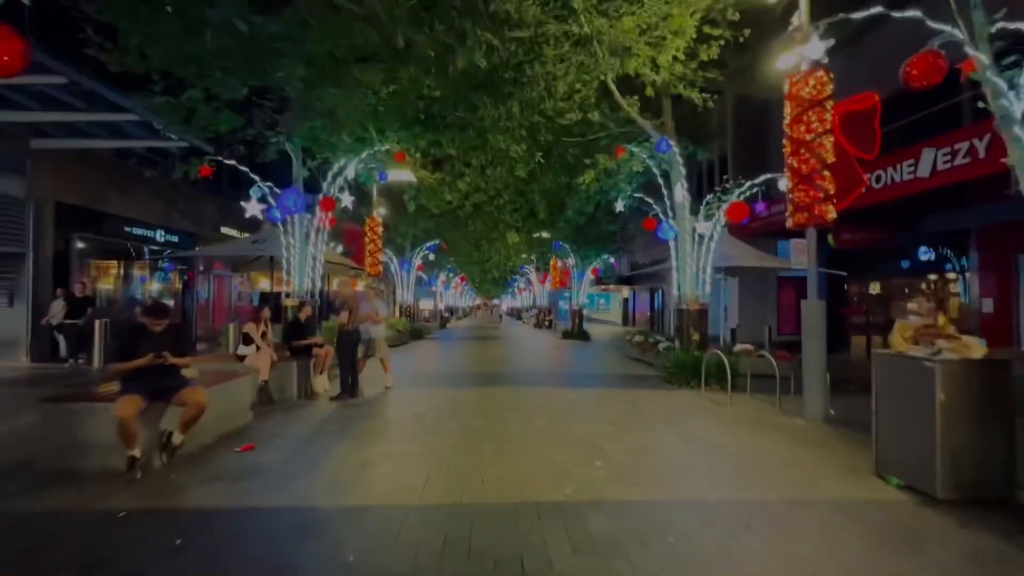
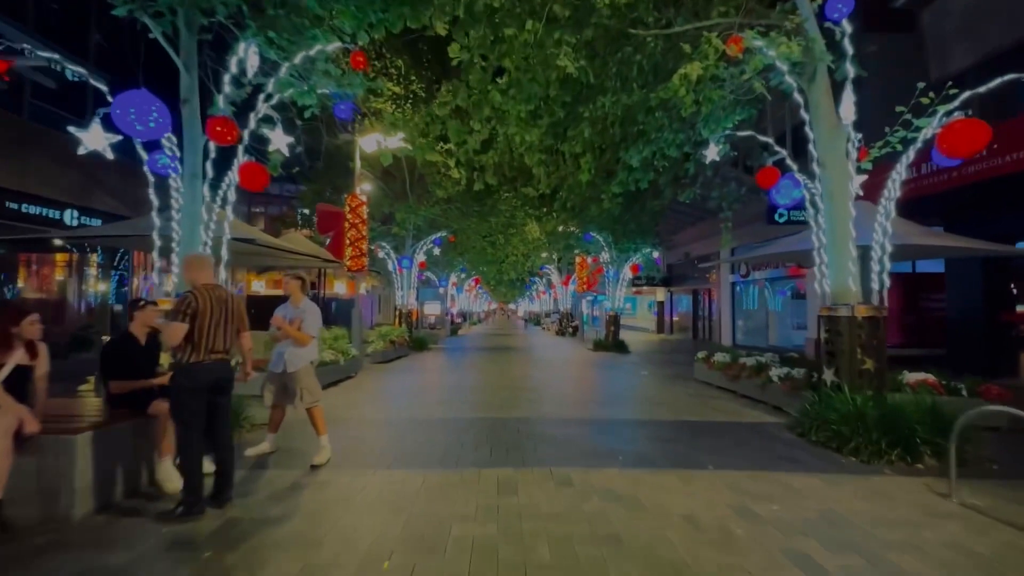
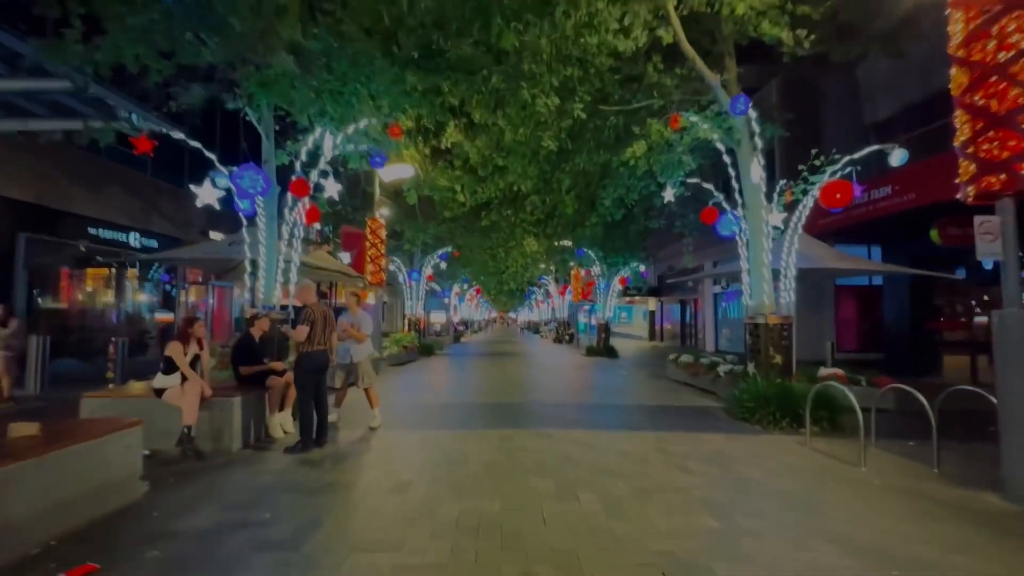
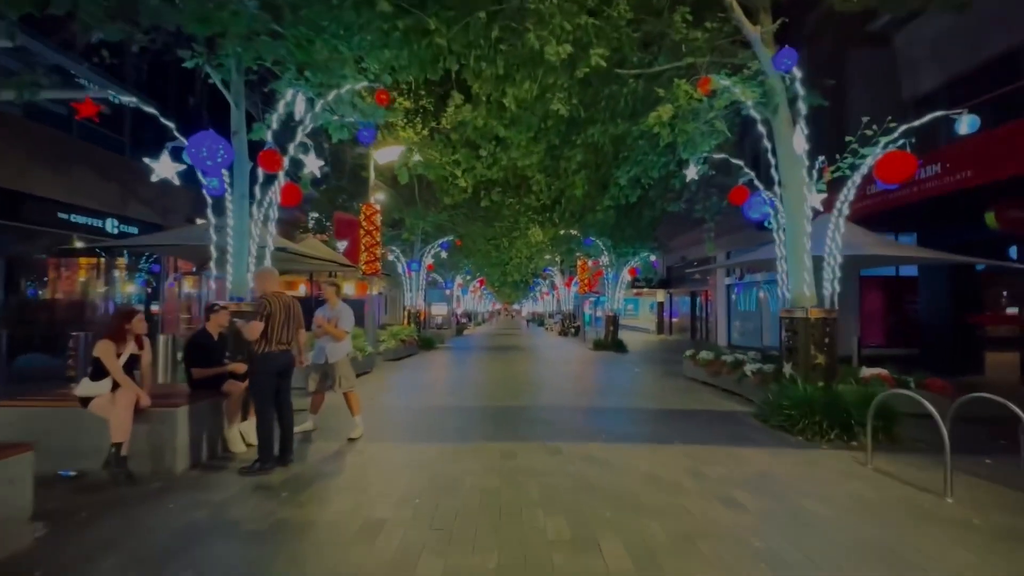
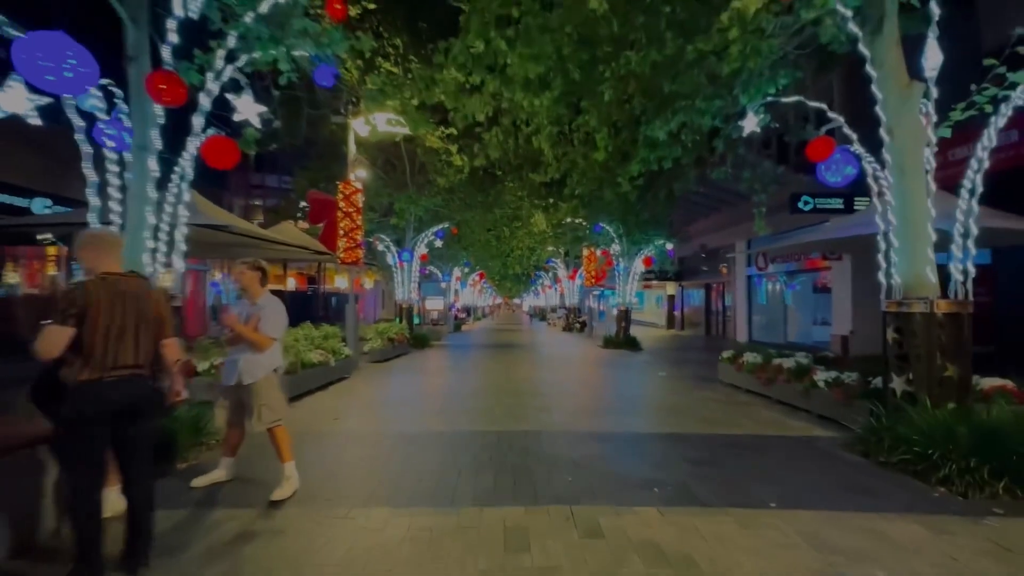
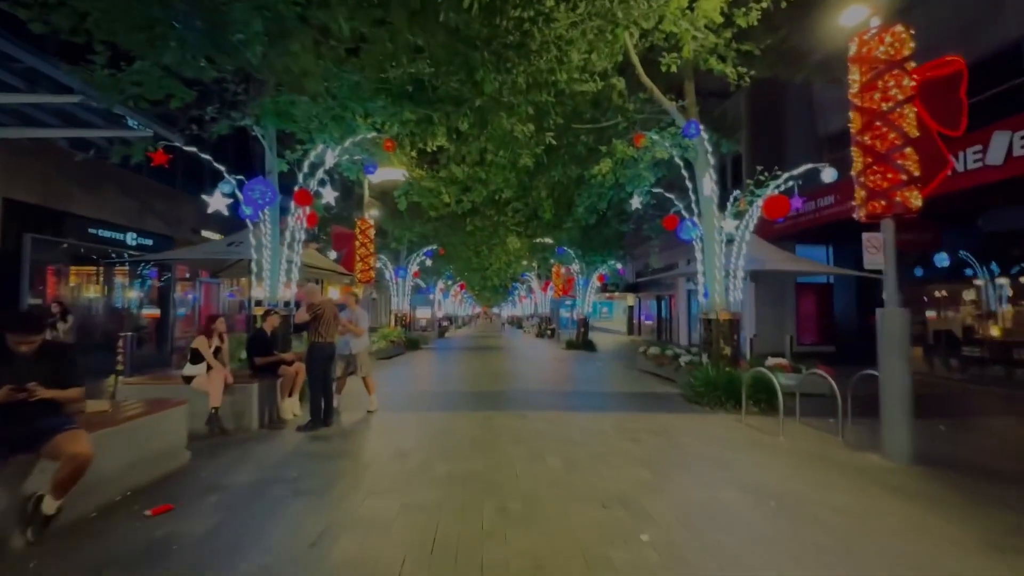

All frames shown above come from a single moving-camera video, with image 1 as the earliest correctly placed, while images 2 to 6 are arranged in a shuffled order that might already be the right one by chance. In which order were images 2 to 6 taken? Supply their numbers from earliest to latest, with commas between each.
6, 3, 4, 2, 5
